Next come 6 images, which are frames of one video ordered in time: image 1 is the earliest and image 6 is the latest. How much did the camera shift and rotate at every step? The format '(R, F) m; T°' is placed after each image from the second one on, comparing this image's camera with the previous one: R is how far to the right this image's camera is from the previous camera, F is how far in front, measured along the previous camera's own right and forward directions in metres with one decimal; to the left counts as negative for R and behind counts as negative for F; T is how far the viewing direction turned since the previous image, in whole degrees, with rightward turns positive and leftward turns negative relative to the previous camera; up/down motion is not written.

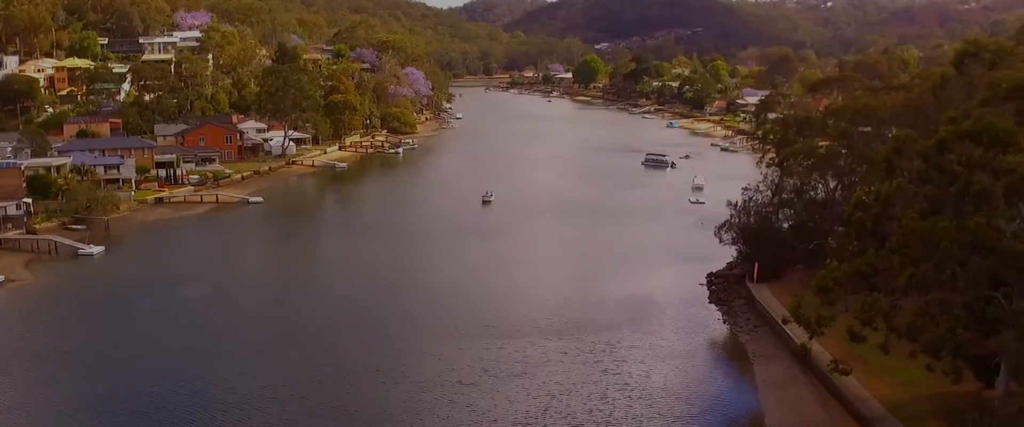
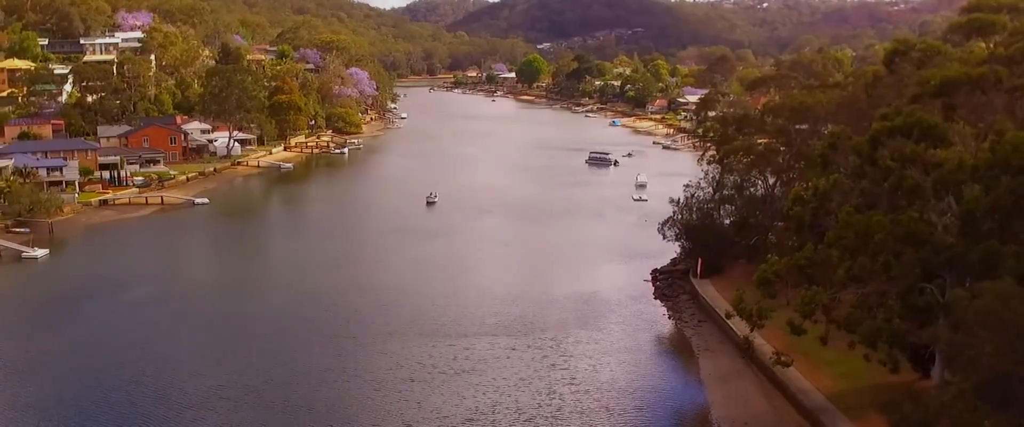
(-0.2, -0.5) m; +3°
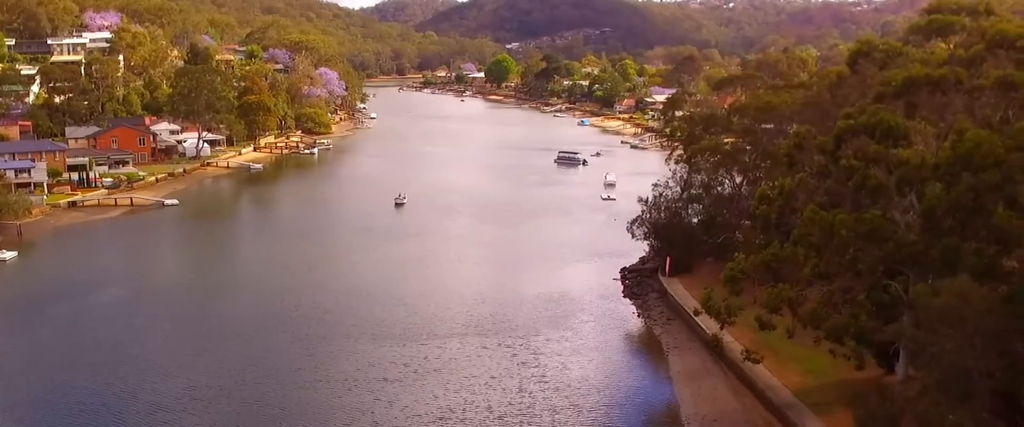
(-0.1, -0.3) m; +2°
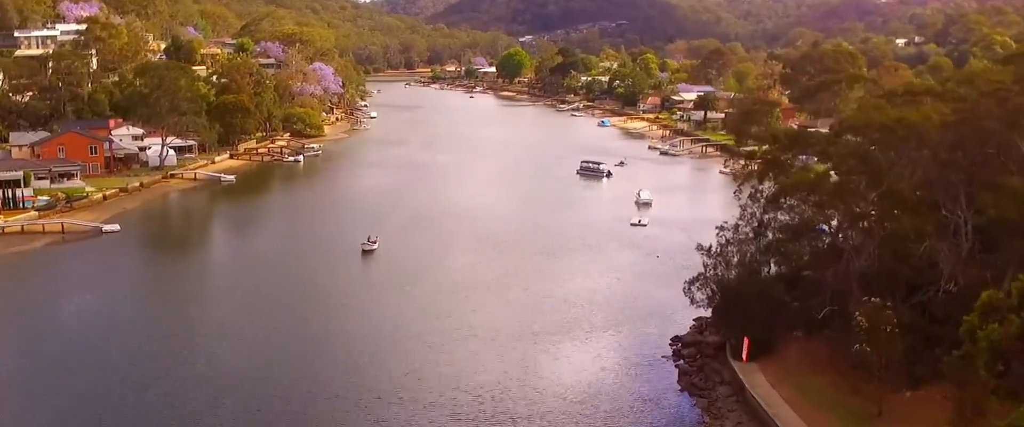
(0.0, +6.6) m; -1°
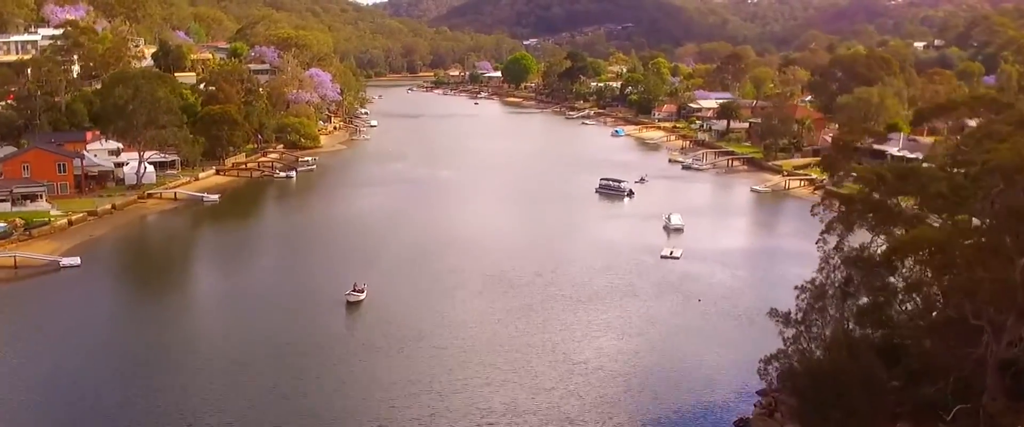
(-0.3, +3.7) m; 0°
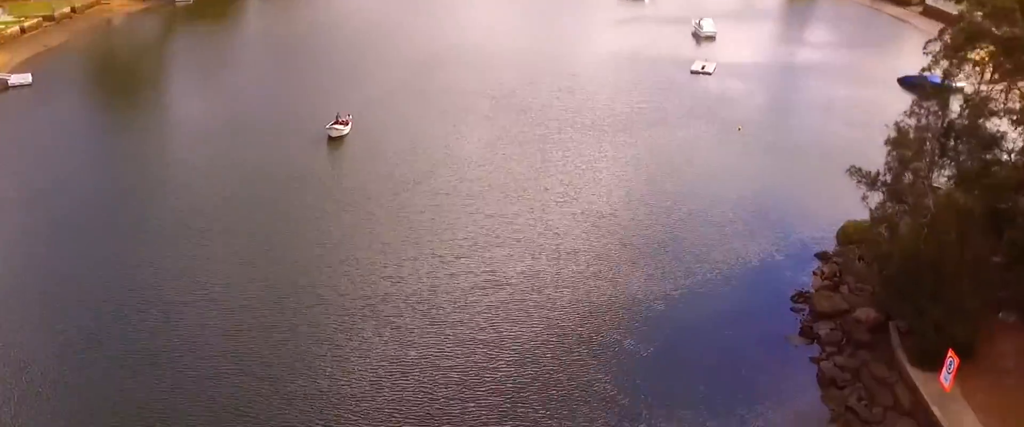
(-0.1, +3.1) m; 0°
